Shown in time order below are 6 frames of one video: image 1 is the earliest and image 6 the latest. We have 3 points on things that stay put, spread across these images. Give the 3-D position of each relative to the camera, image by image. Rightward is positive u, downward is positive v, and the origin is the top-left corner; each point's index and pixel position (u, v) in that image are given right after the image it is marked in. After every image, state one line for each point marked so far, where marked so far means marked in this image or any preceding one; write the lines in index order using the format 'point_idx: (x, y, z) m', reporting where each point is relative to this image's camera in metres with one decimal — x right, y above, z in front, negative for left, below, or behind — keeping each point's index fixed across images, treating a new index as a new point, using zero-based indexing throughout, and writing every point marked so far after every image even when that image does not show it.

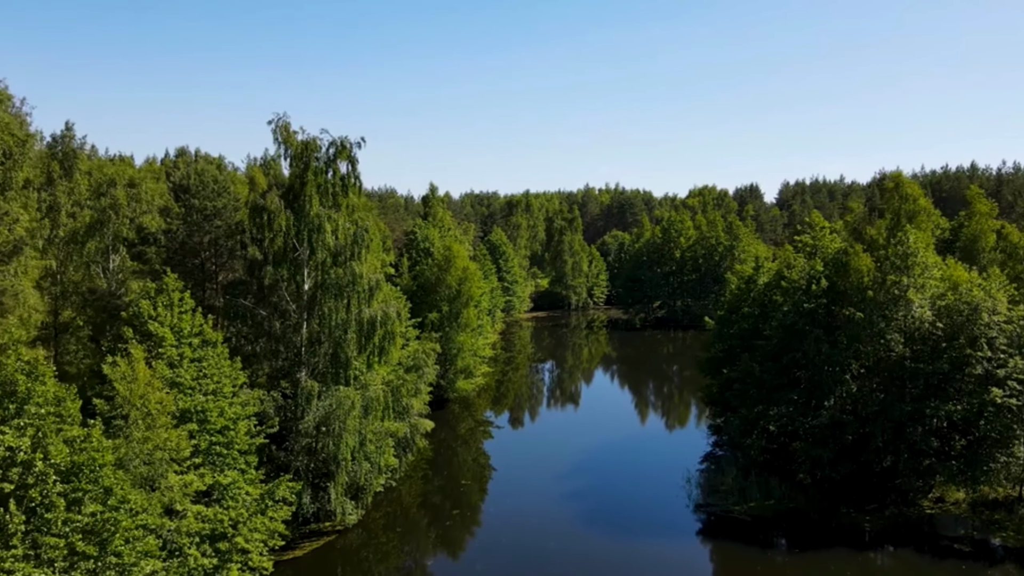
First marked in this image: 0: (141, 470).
0: (-6.8, -3.3, +16.1) m
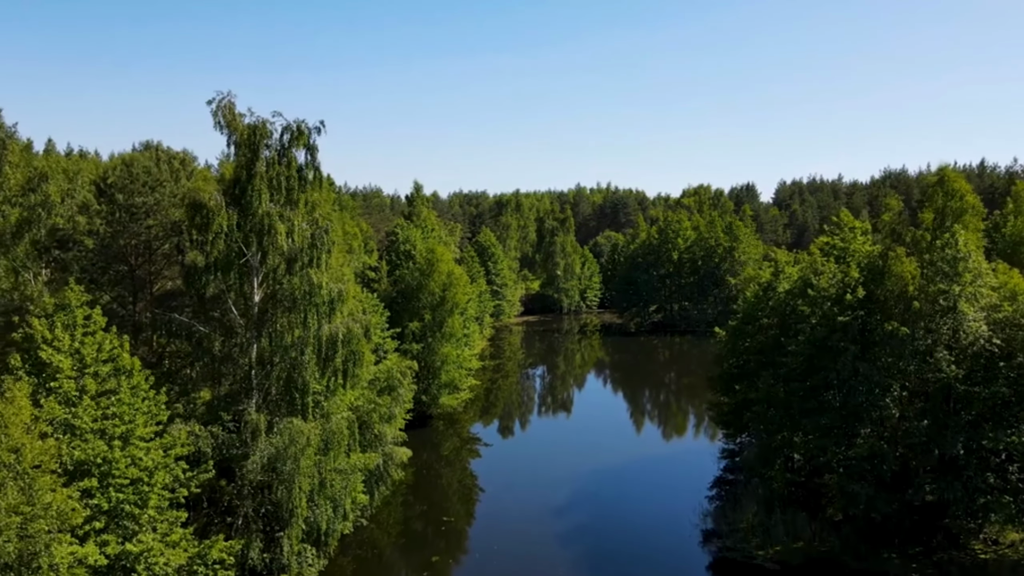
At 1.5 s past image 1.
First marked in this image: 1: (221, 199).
0: (-7.0, -3.6, +12.3) m
1: (-6.5, +2.0, +19.8) m
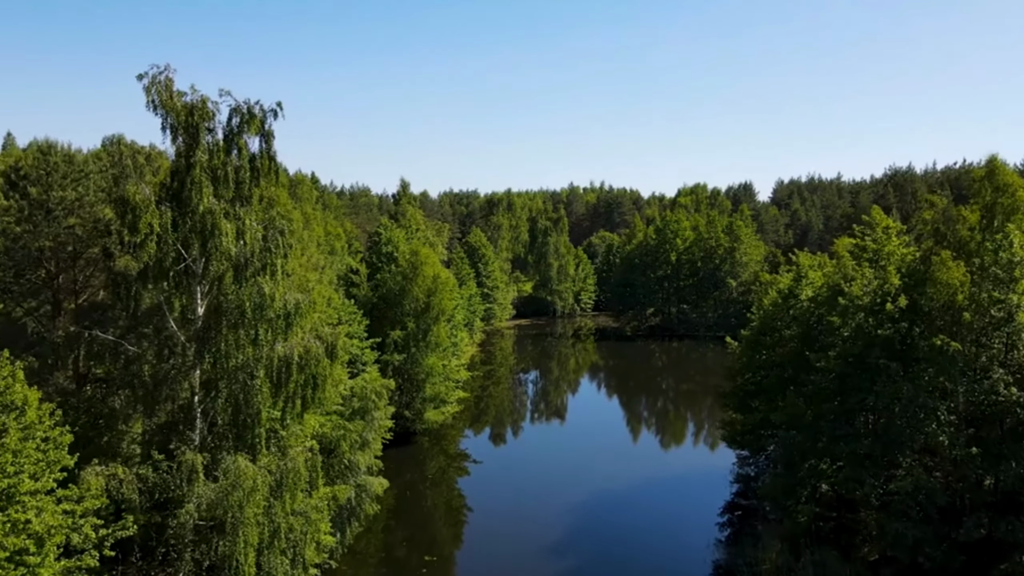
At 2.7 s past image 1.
0: (-7.1, -3.8, +9.0) m
1: (-6.7, +1.8, +16.5) m
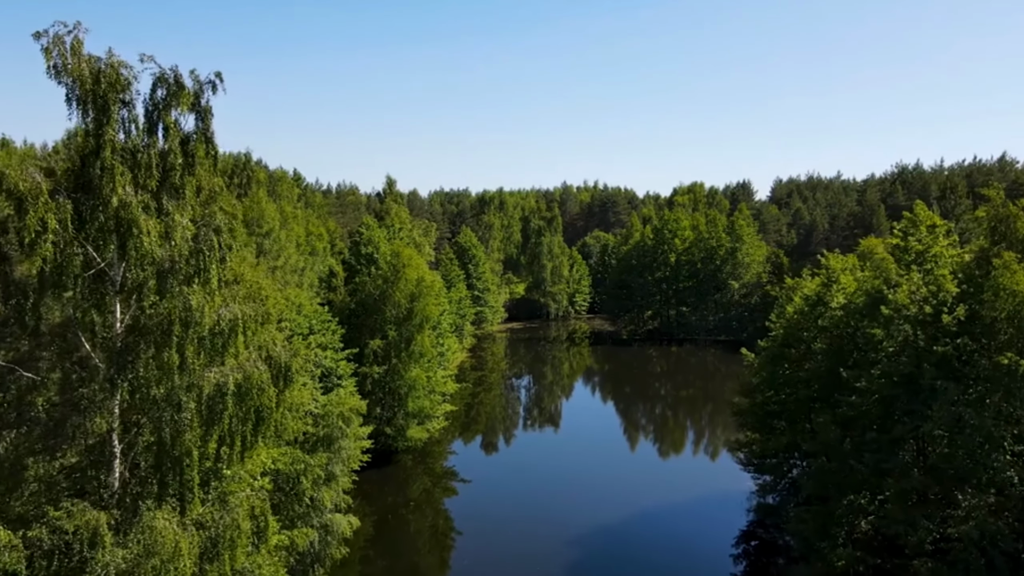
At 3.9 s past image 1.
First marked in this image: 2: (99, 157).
0: (-7.2, -4.0, +5.7) m
1: (-6.9, +1.6, +13.2) m
2: (-6.3, +2.0, +13.4) m
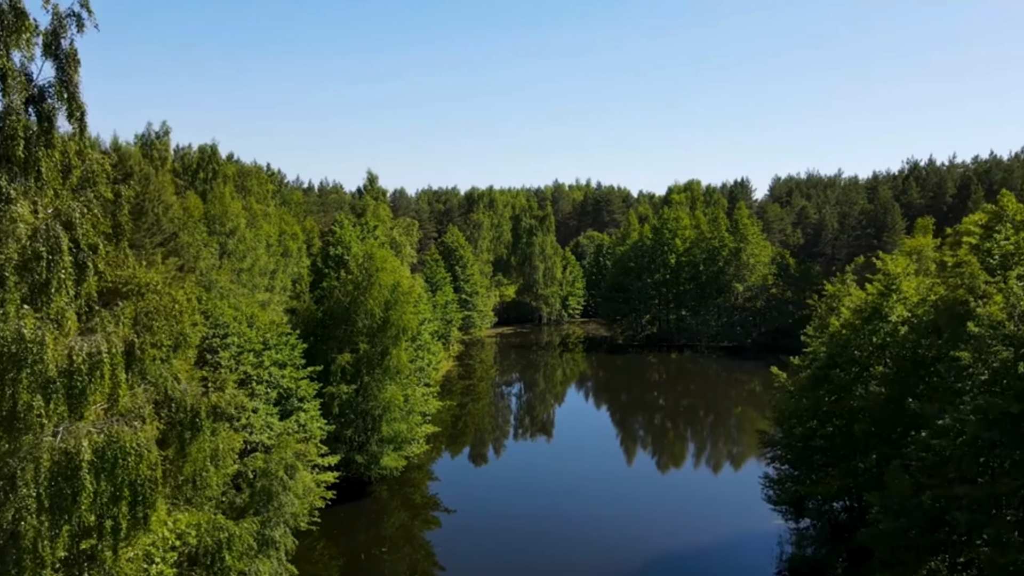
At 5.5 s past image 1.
0: (-7.2, -4.2, +1.4) m
1: (-7.0, +1.4, +8.9) m
2: (-6.4, +1.8, +9.1) m
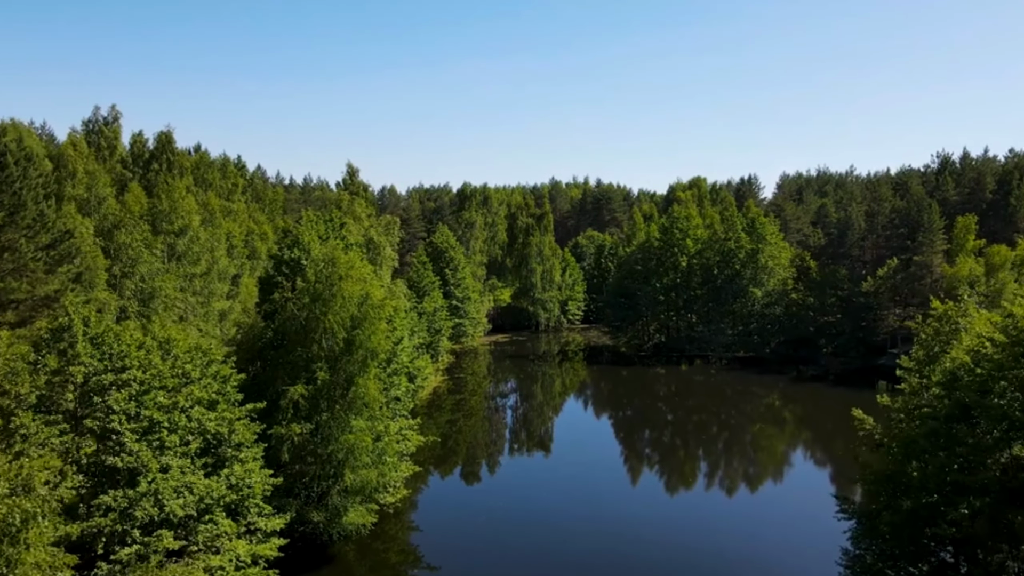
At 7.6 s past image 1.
0: (-7.1, -4.6, -4.5) m
1: (-7.0, +1.1, +3.0) m
2: (-6.4, +1.5, +3.2) m
